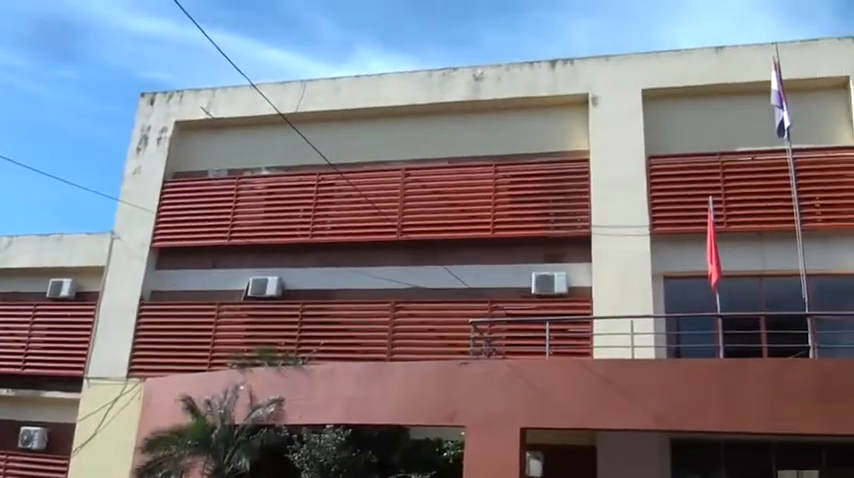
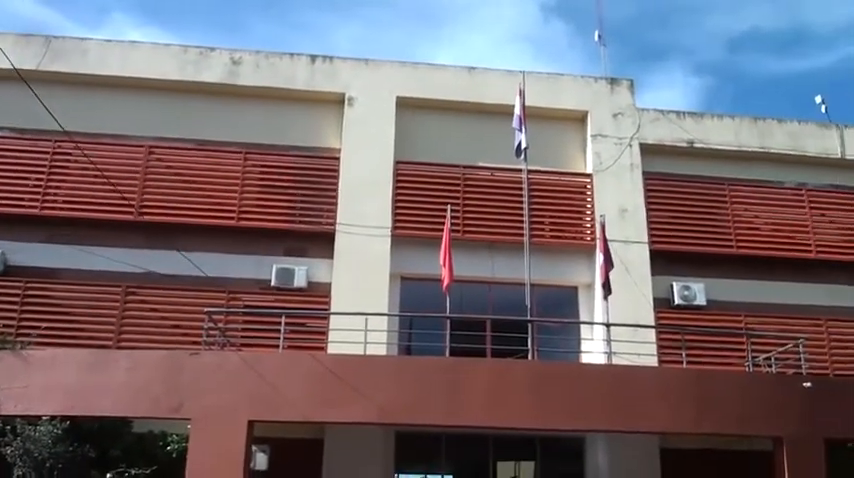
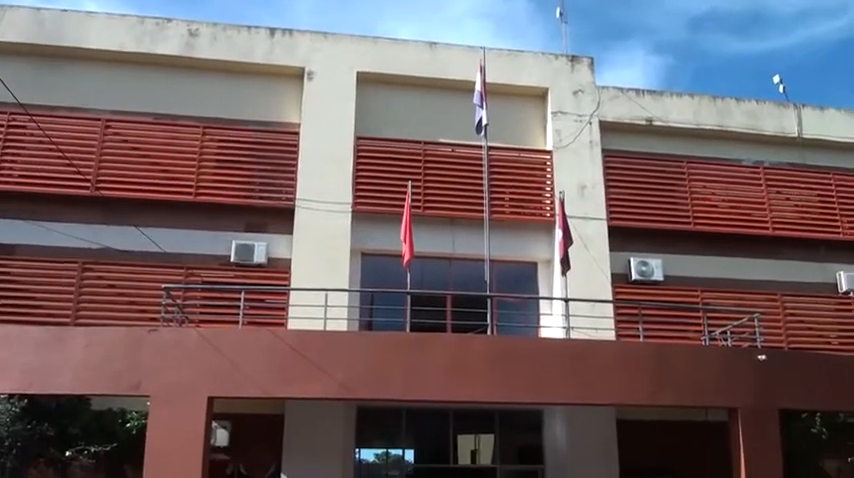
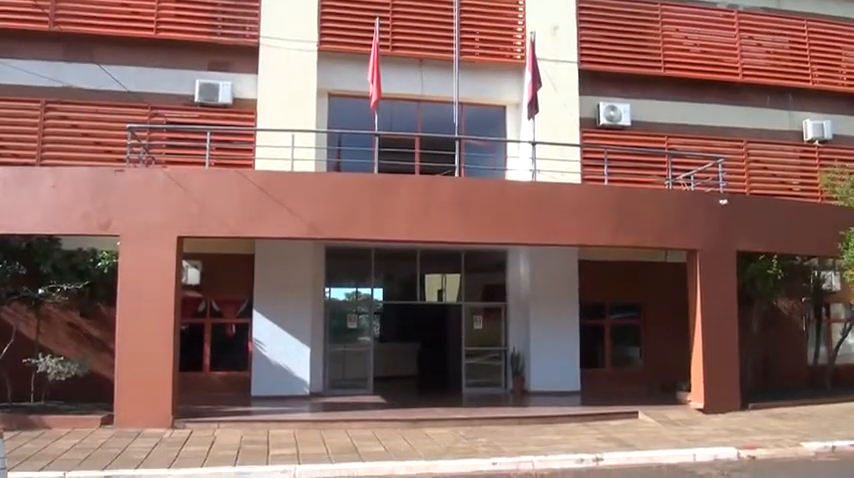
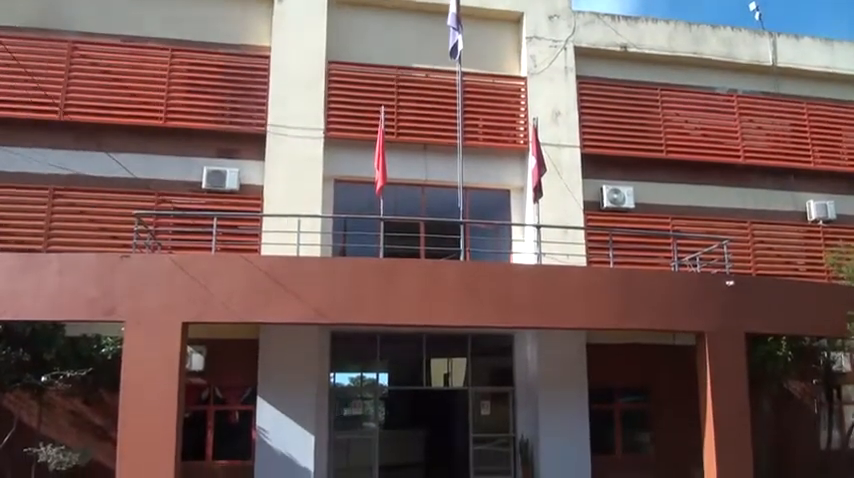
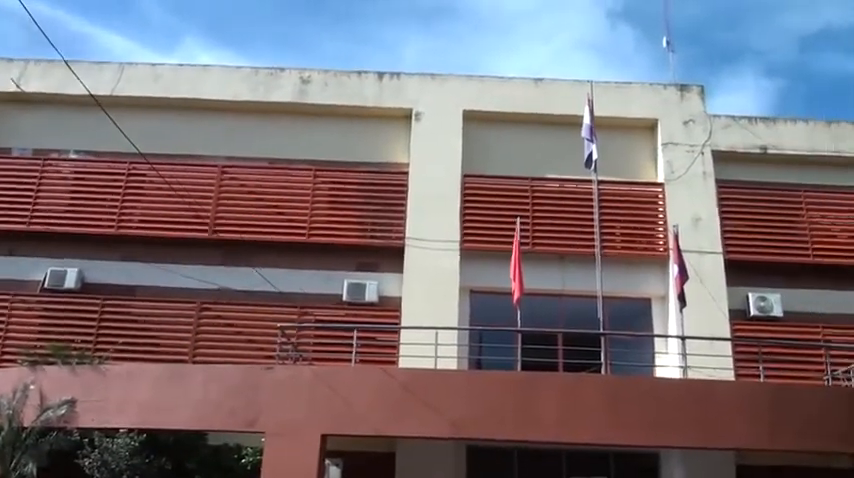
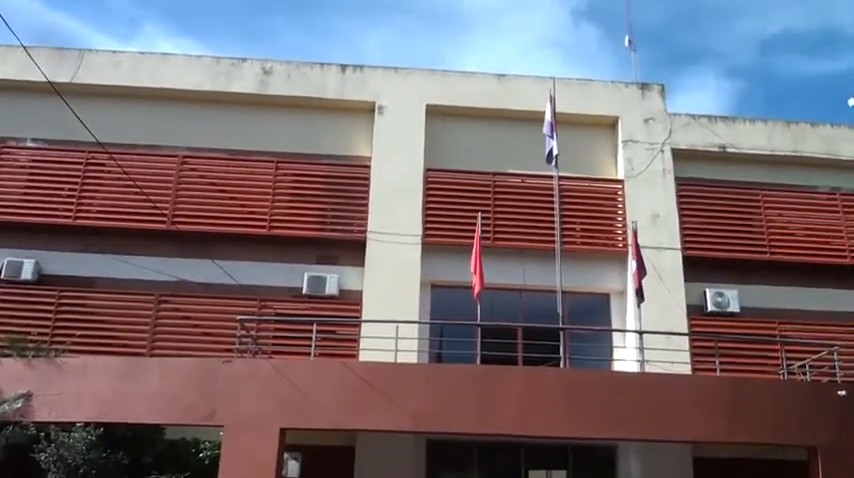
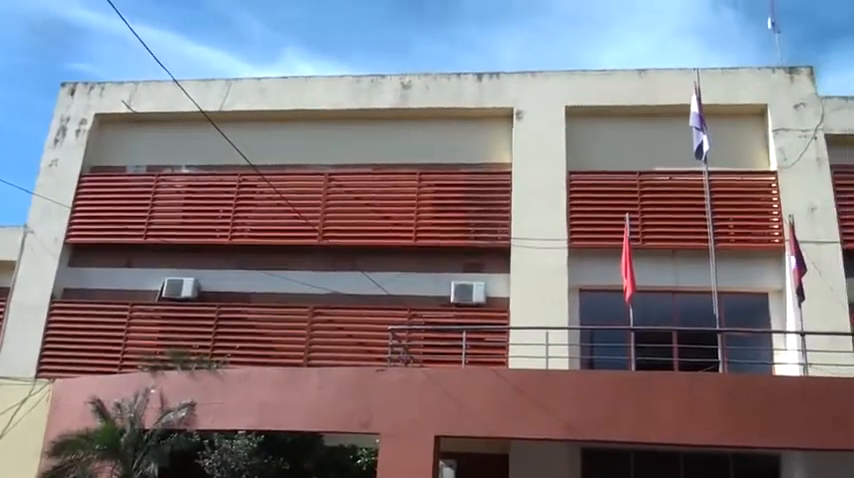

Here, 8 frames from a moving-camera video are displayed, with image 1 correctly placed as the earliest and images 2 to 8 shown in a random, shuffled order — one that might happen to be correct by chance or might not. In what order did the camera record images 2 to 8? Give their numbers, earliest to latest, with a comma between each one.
8, 6, 7, 2, 3, 5, 4
